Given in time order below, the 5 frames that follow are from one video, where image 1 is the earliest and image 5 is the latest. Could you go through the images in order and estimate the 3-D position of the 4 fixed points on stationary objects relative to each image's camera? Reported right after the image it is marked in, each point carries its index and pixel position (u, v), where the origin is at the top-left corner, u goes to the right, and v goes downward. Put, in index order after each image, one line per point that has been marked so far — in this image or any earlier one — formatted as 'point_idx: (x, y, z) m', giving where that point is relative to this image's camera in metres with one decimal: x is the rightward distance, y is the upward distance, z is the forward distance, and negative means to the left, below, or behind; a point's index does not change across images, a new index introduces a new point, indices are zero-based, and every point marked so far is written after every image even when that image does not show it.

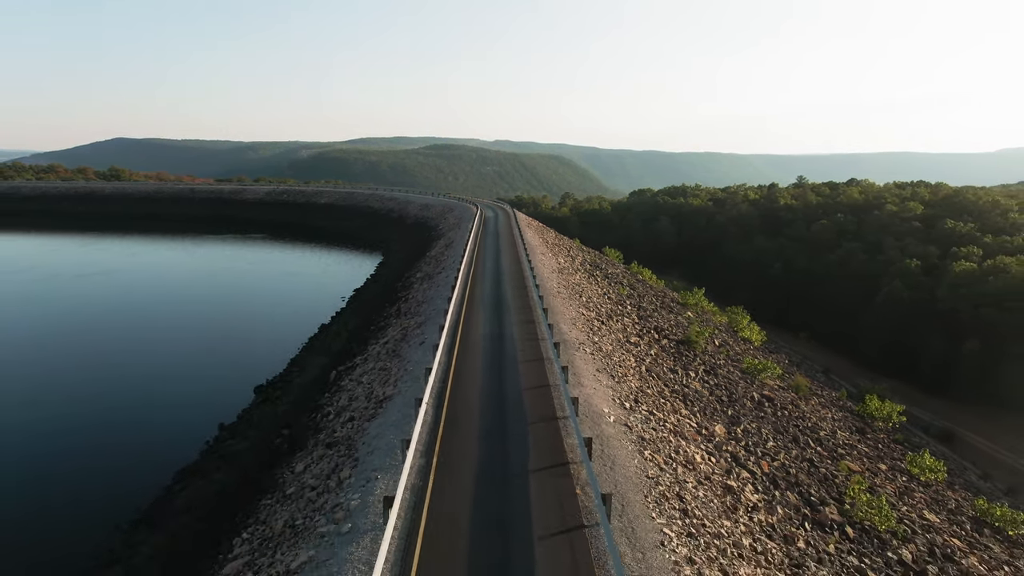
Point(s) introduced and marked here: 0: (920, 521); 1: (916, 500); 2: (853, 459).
0: (+12.1, -7.0, +15.7) m
1: (+13.7, -7.2, +17.6) m
2: (+12.3, -6.1, +19.2) m
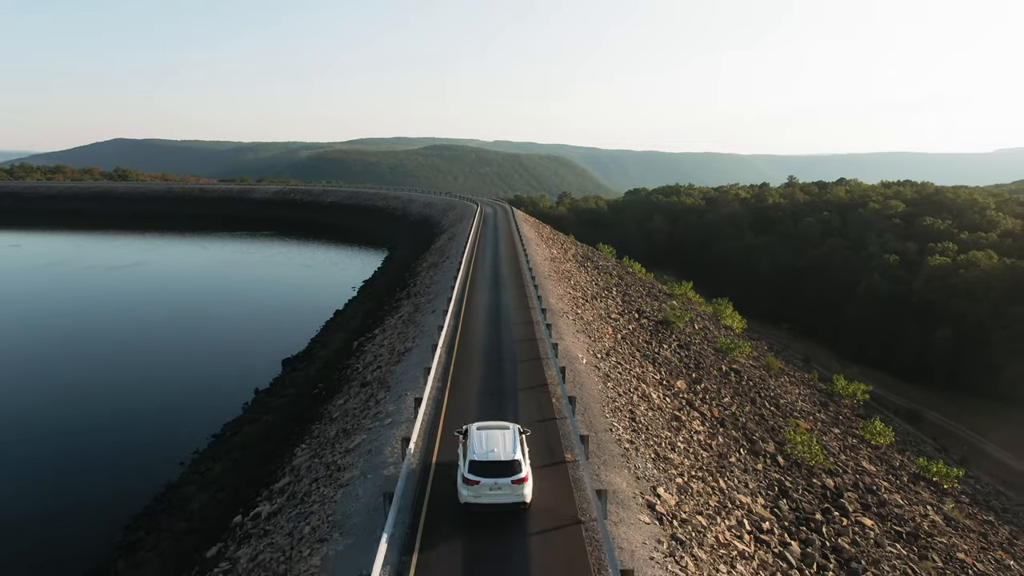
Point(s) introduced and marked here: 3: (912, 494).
0: (+12.0, -6.3, +18.5) m
1: (+13.5, -6.5, +20.4) m
2: (+12.2, -5.4, +21.9) m
3: (+14.6, -7.5, +19.0) m
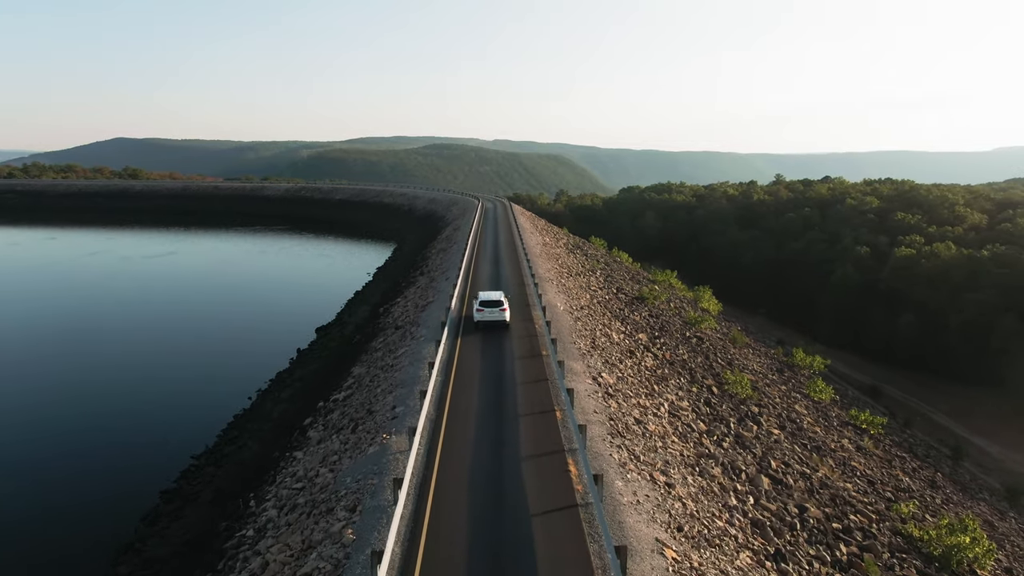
0: (+11.9, -5.2, +22.9) m
1: (+13.4, -5.4, +24.8) m
2: (+12.1, -4.3, +26.3) m
3: (+14.5, -6.4, +23.4) m
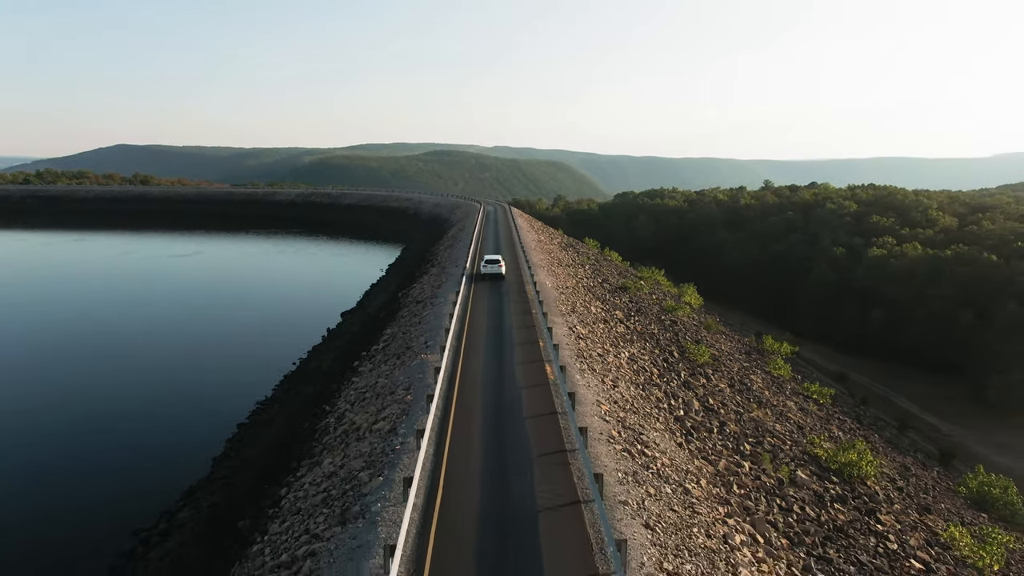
0: (+11.8, -4.5, +27.1) m
1: (+13.3, -4.8, +29.0) m
2: (+12.0, -3.6, +30.6) m
3: (+14.4, -5.7, +27.6) m
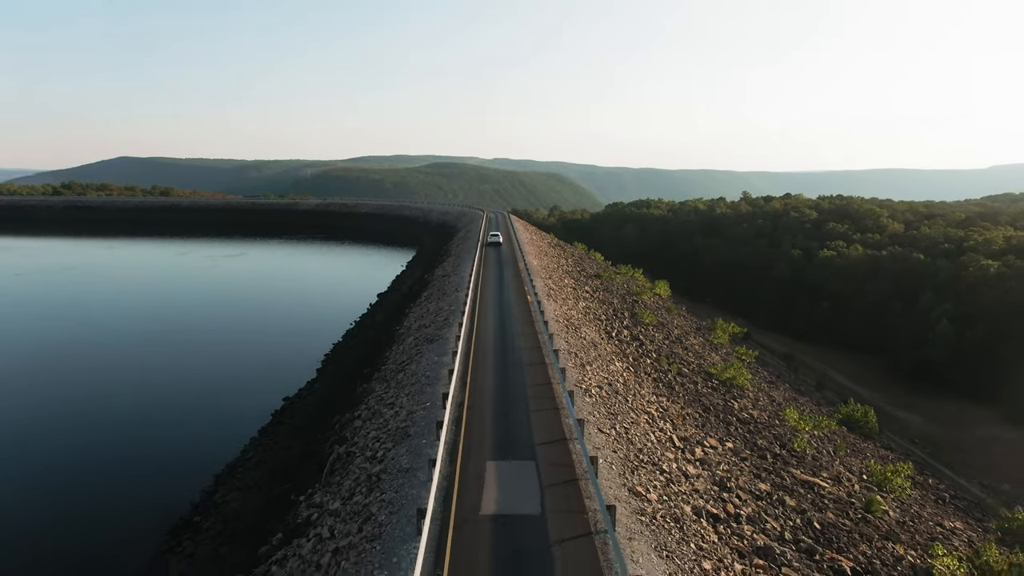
0: (+11.6, -3.3, +36.3) m
1: (+13.1, -3.6, +38.2) m
2: (+11.8, -2.5, +39.8) m
3: (+14.3, -4.6, +36.8) m
